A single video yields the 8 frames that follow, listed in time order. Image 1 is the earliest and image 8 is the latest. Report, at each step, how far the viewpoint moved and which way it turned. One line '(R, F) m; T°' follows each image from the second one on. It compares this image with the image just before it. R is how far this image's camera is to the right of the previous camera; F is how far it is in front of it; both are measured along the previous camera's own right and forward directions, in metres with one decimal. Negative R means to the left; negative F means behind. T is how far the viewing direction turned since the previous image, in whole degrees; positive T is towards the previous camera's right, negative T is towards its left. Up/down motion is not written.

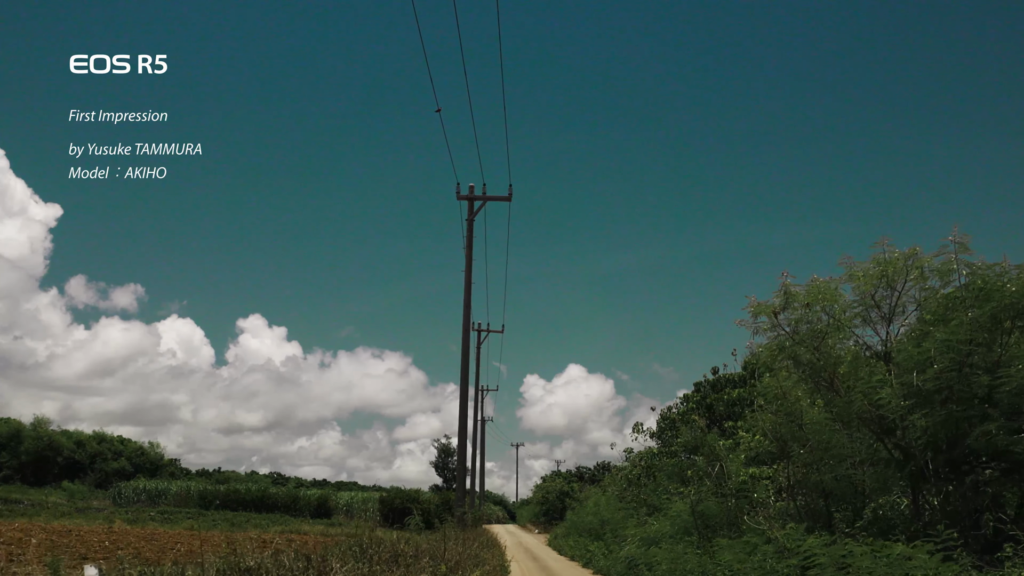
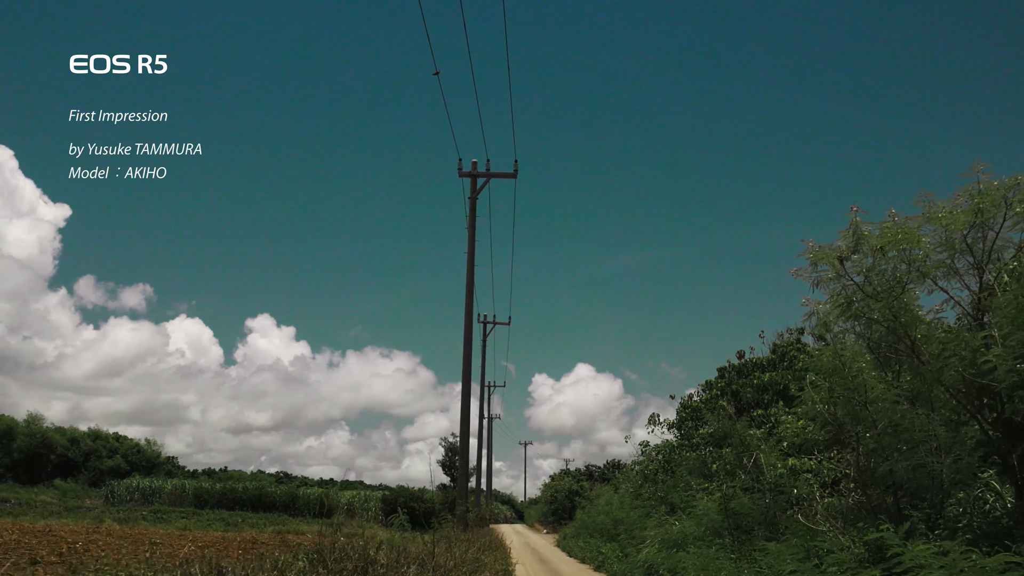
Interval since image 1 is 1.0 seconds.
(+0.1, +1.7) m; -1°
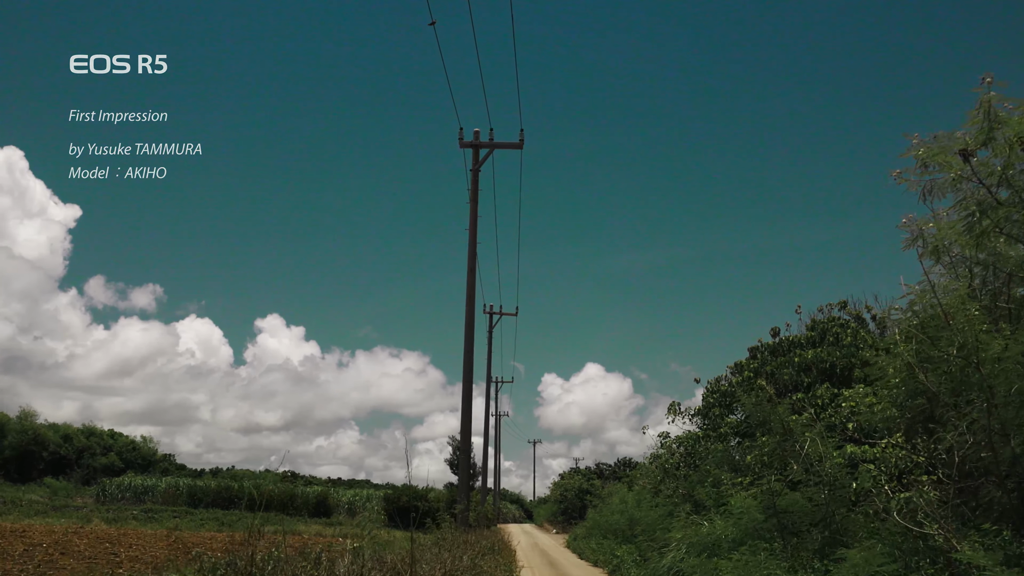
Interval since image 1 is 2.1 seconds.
(+0.1, +1.9) m; -1°
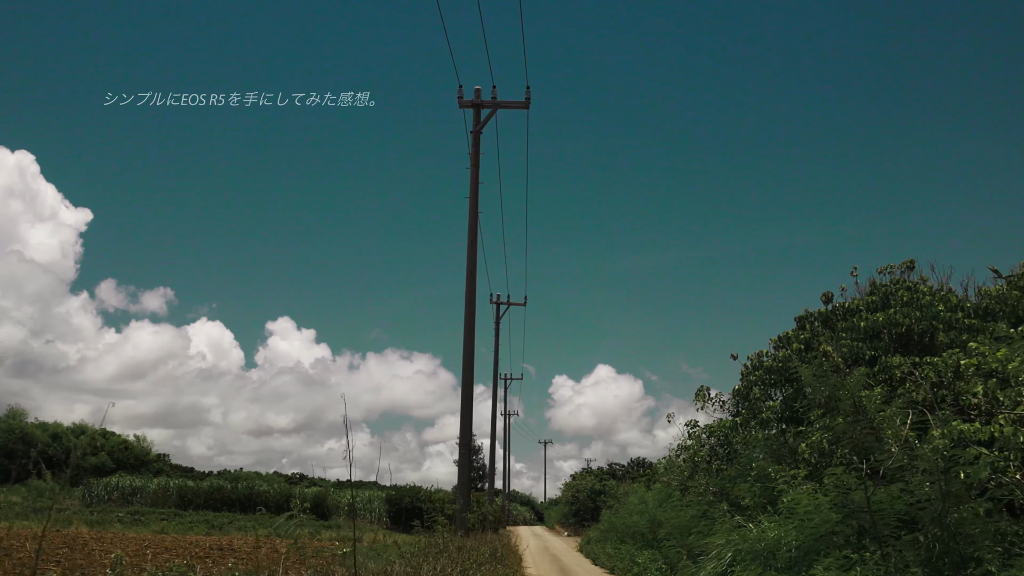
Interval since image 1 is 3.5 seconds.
(+0.1, +2.3) m; -1°
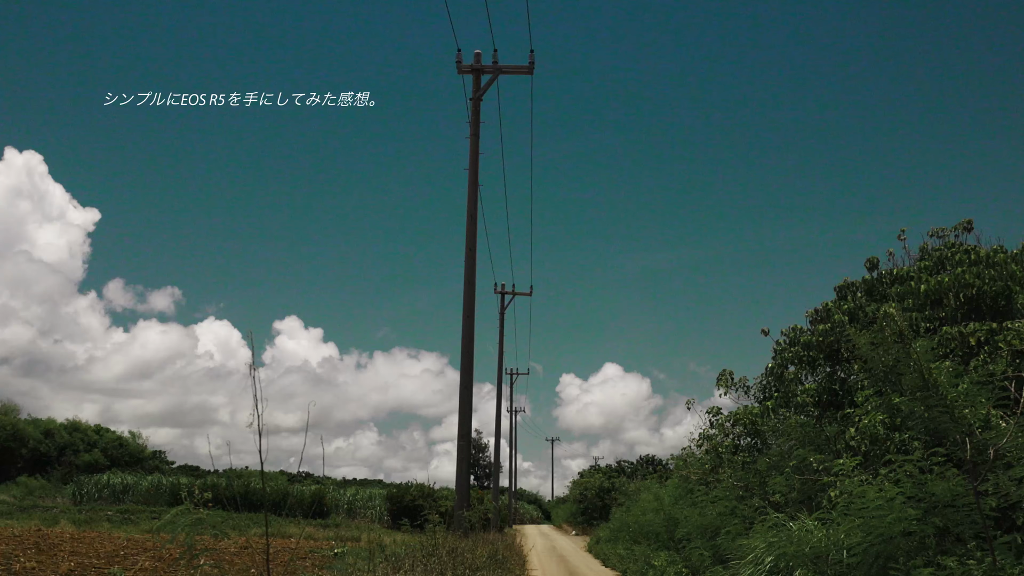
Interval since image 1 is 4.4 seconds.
(+0.1, +1.5) m; -1°
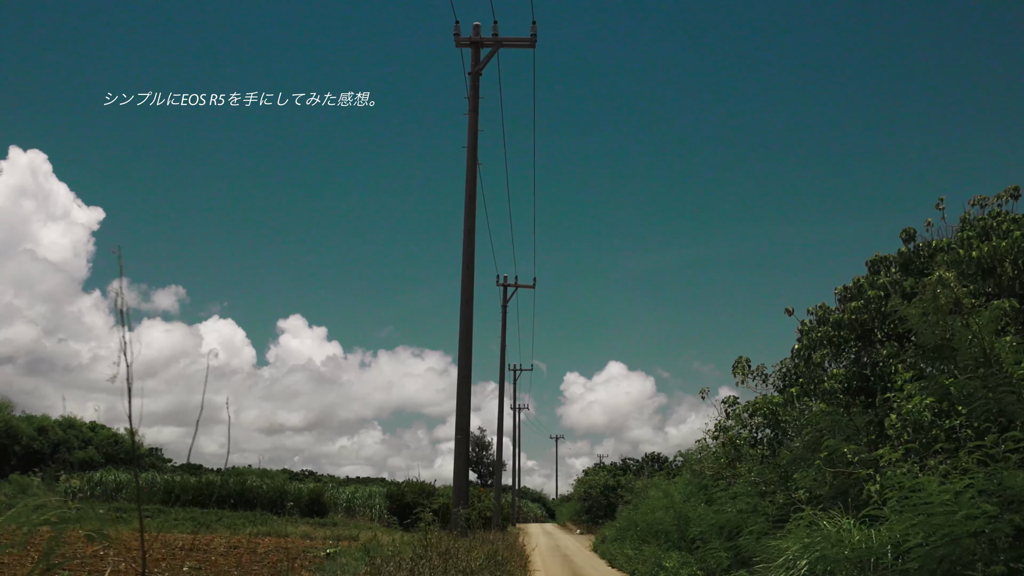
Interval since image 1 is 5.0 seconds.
(+0.1, +1.0) m; 0°
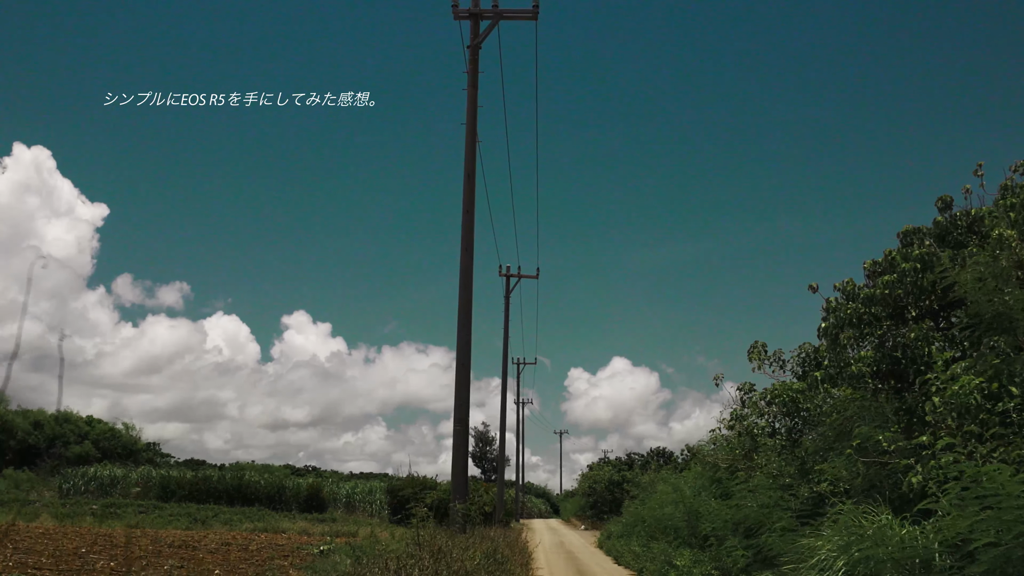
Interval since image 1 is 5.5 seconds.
(+0.1, +0.8) m; 0°
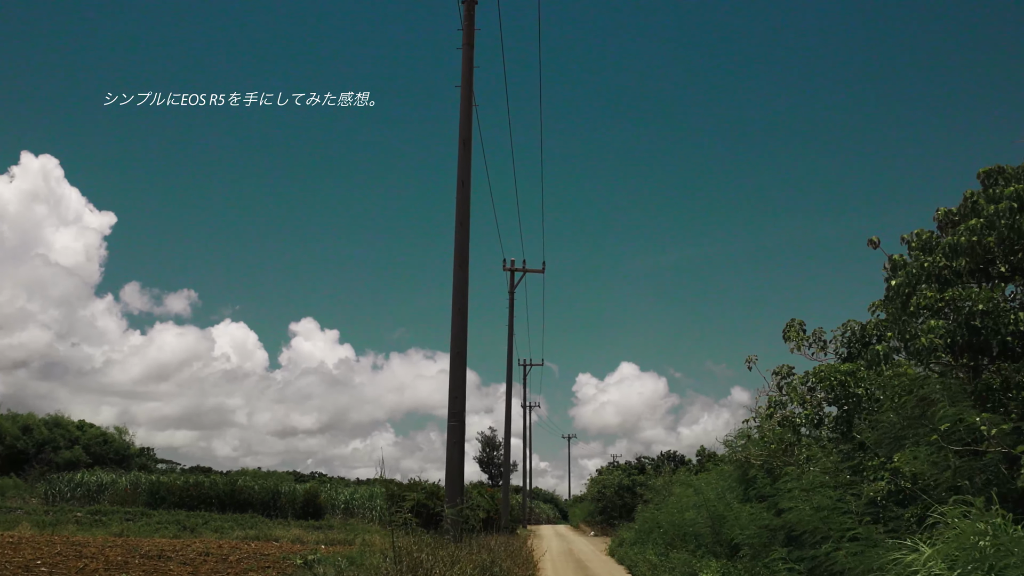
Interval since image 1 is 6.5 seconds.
(+0.1, +1.6) m; -1°
